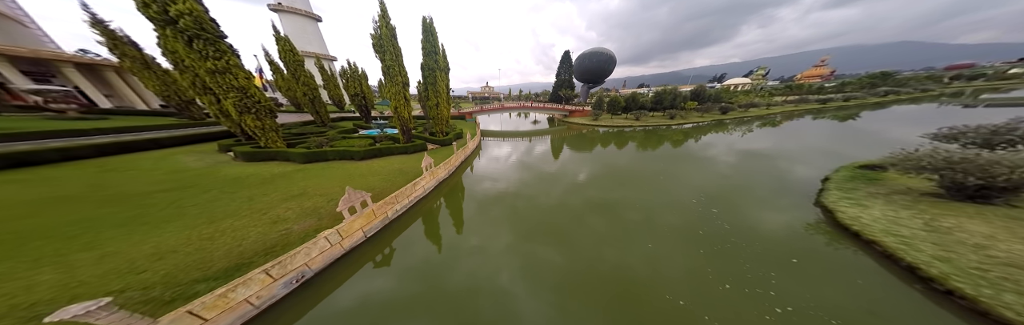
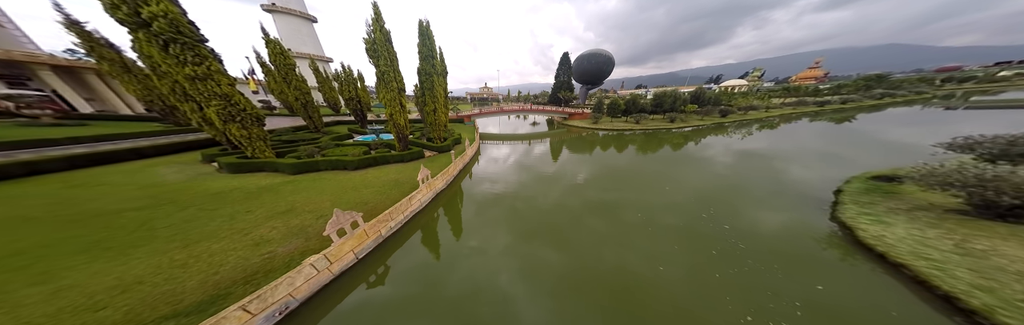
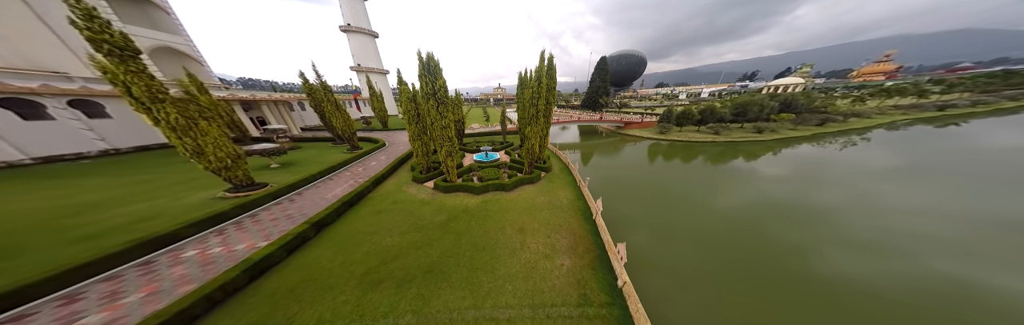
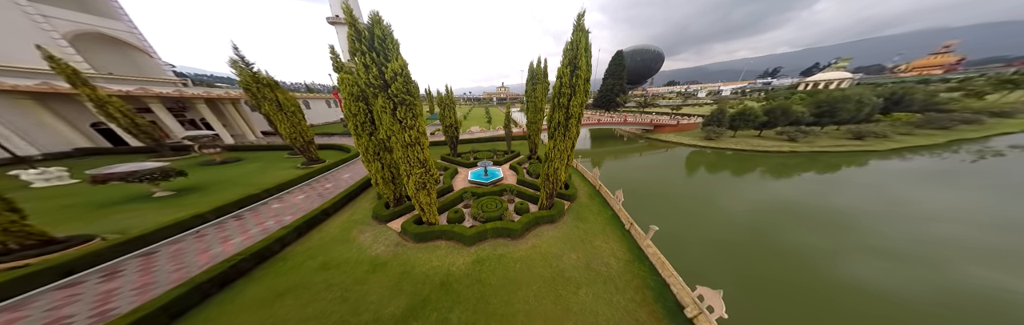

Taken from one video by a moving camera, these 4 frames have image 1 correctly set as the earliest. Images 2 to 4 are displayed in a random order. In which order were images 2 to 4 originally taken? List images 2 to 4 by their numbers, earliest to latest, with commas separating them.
2, 3, 4
